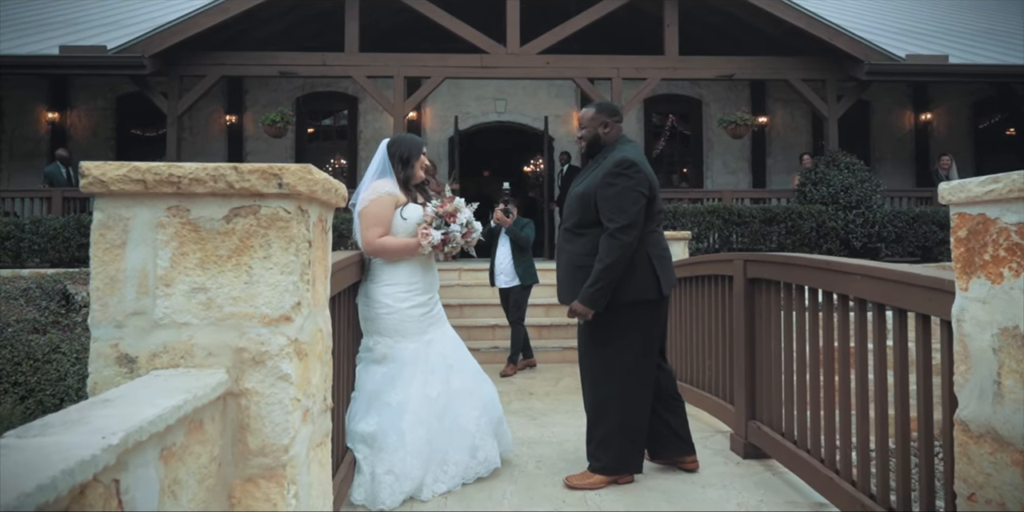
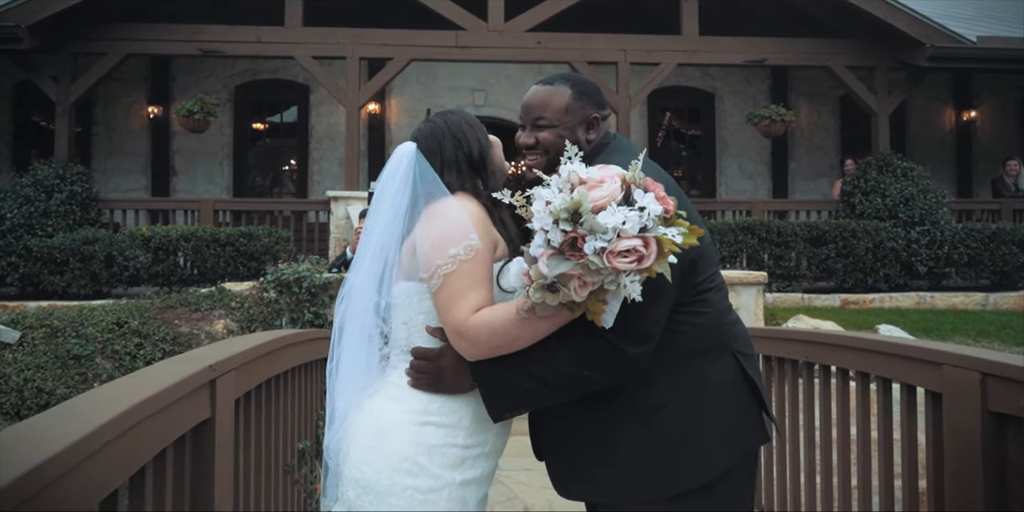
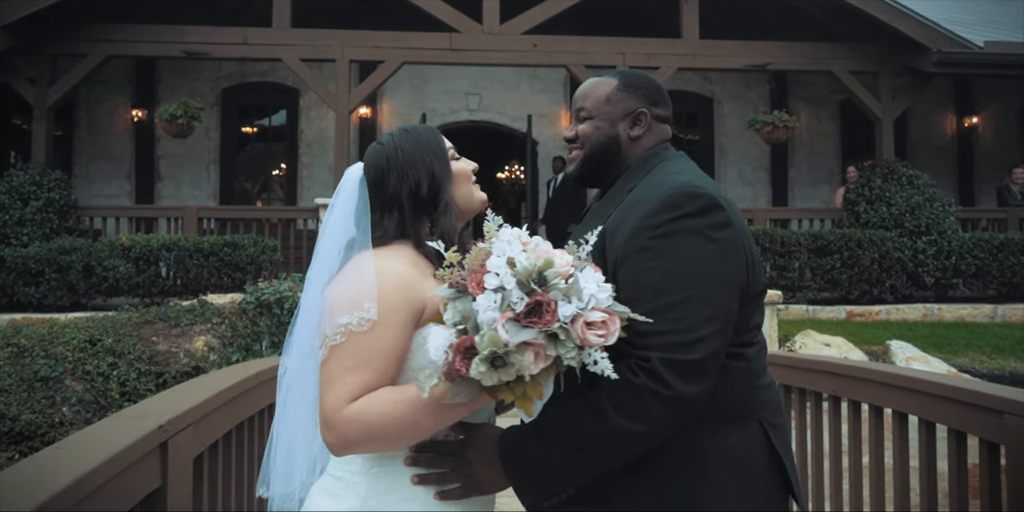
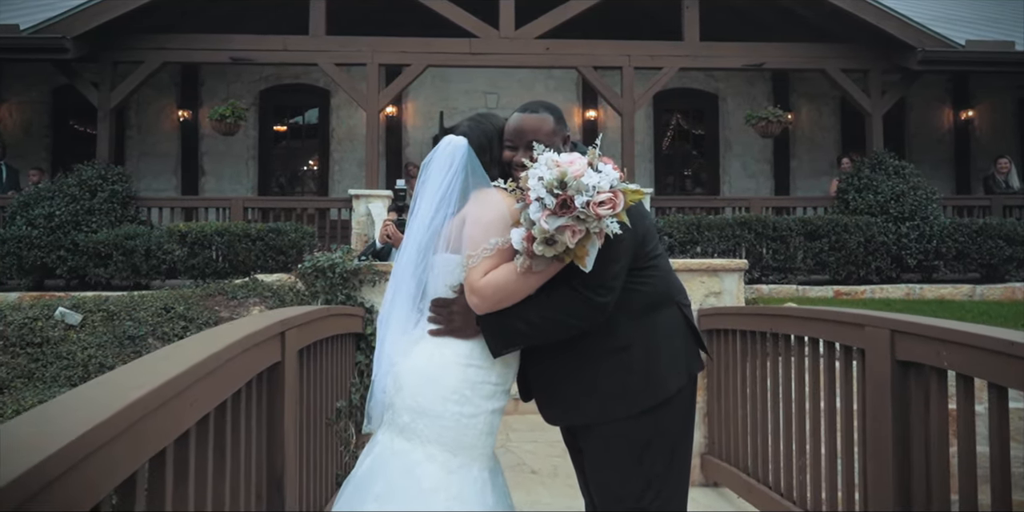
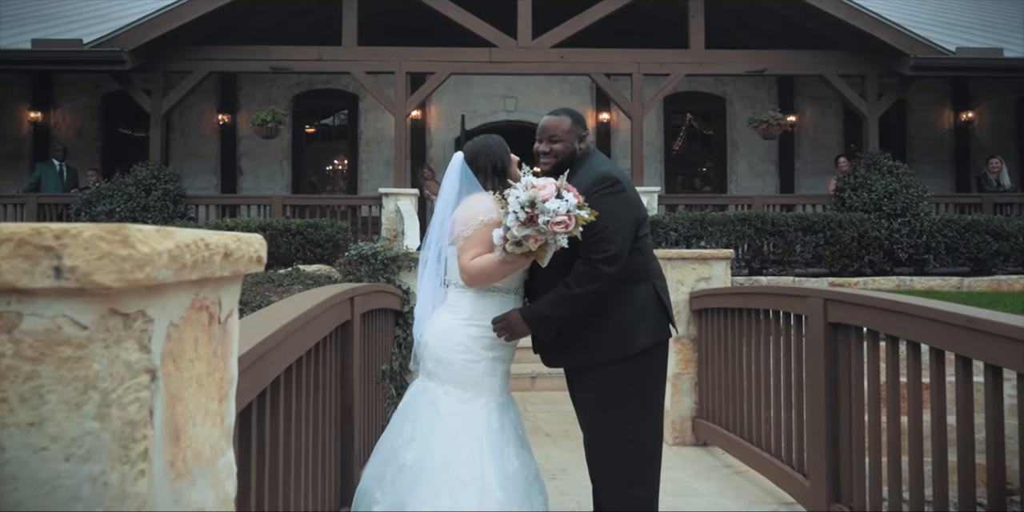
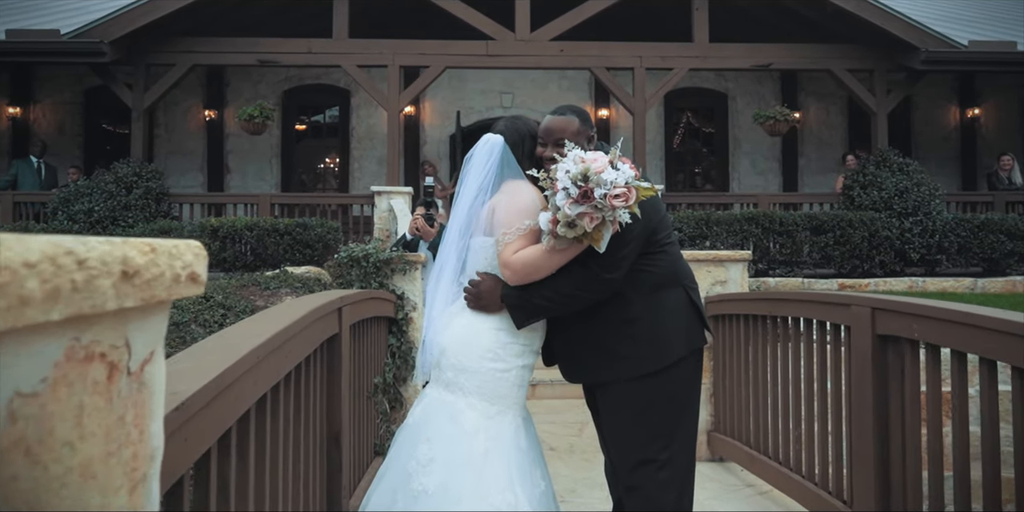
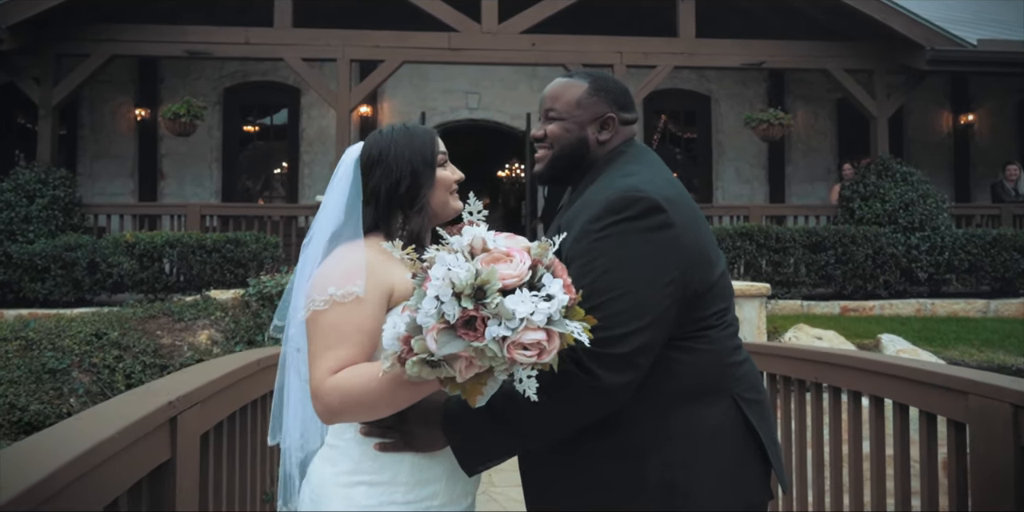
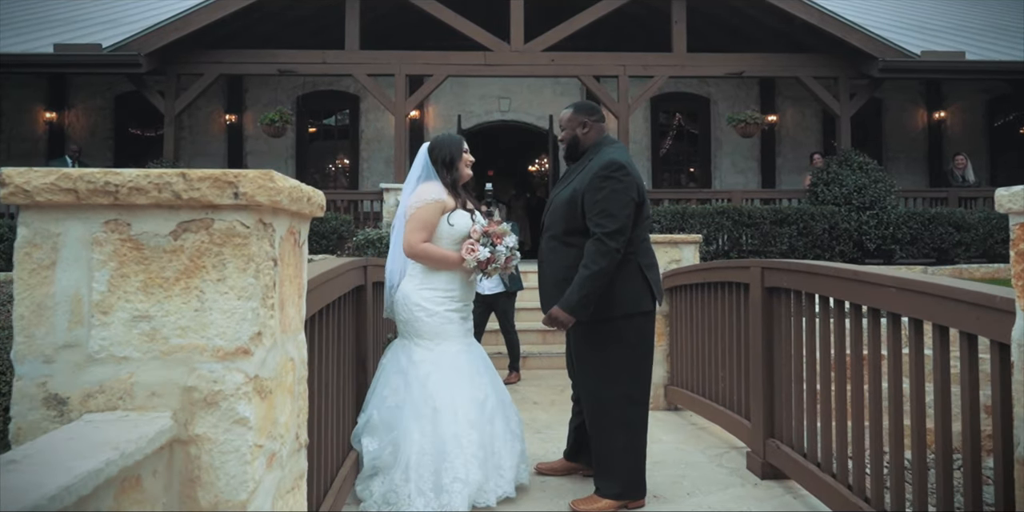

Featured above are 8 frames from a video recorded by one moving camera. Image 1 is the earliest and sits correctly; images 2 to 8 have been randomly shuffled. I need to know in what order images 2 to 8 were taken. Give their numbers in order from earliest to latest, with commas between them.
8, 5, 6, 4, 2, 7, 3
